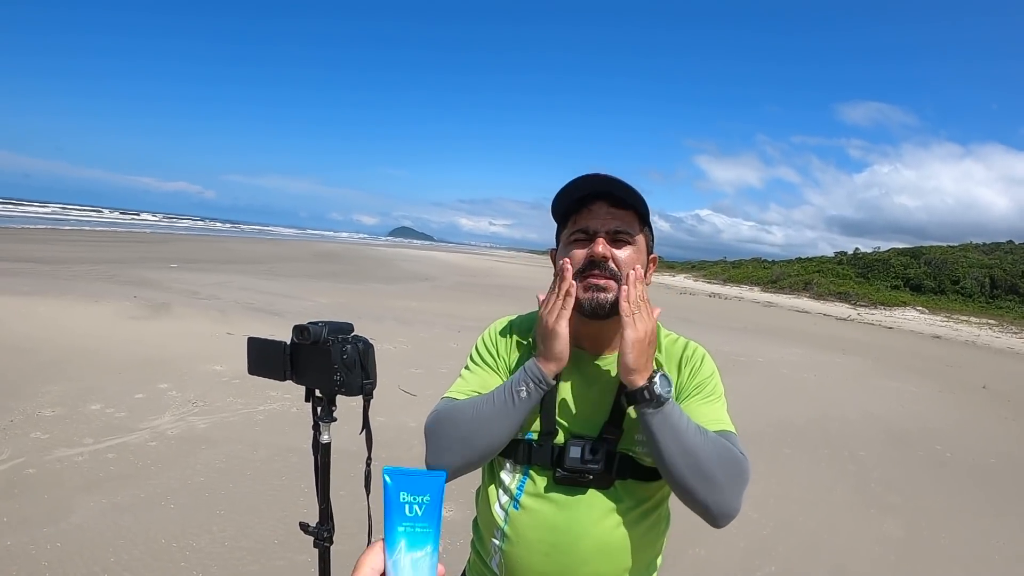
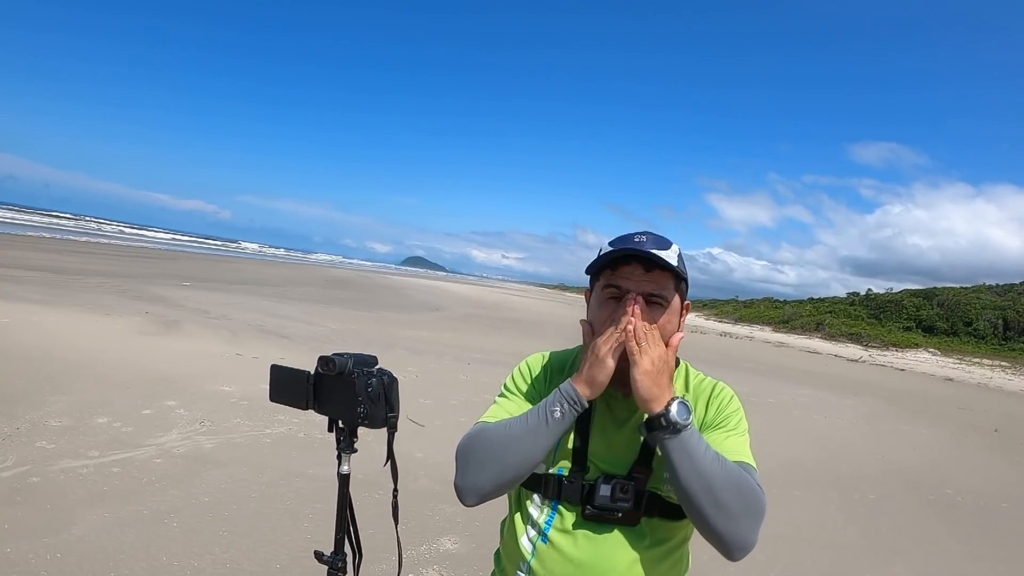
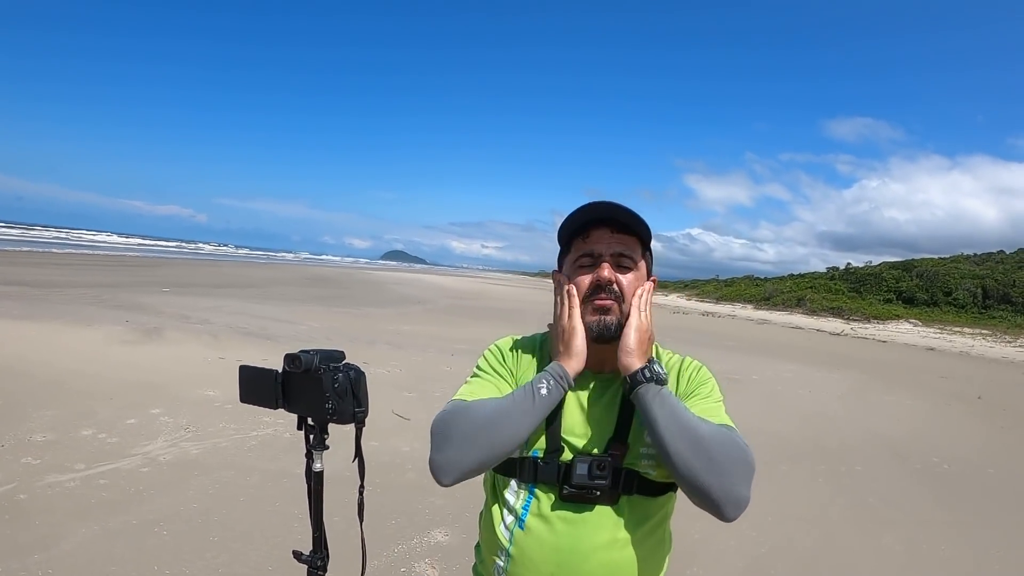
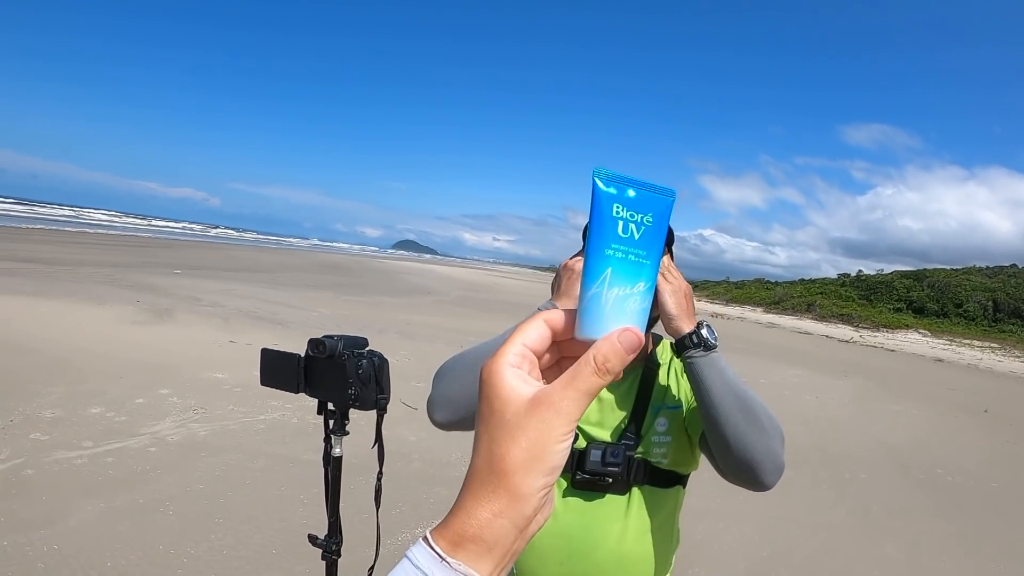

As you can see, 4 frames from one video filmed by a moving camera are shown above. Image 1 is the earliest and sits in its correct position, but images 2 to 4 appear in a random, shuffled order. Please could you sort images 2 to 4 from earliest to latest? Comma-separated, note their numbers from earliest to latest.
4, 3, 2
